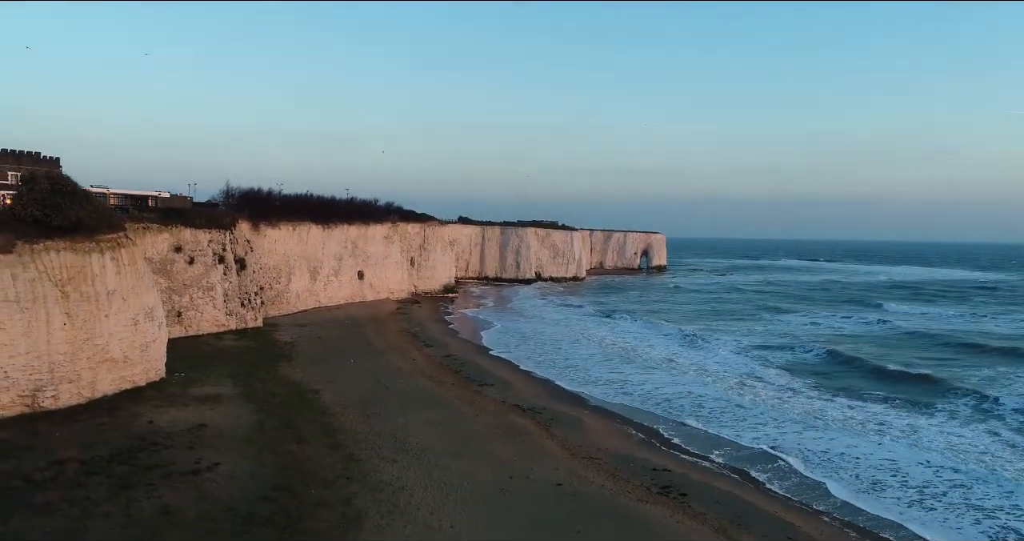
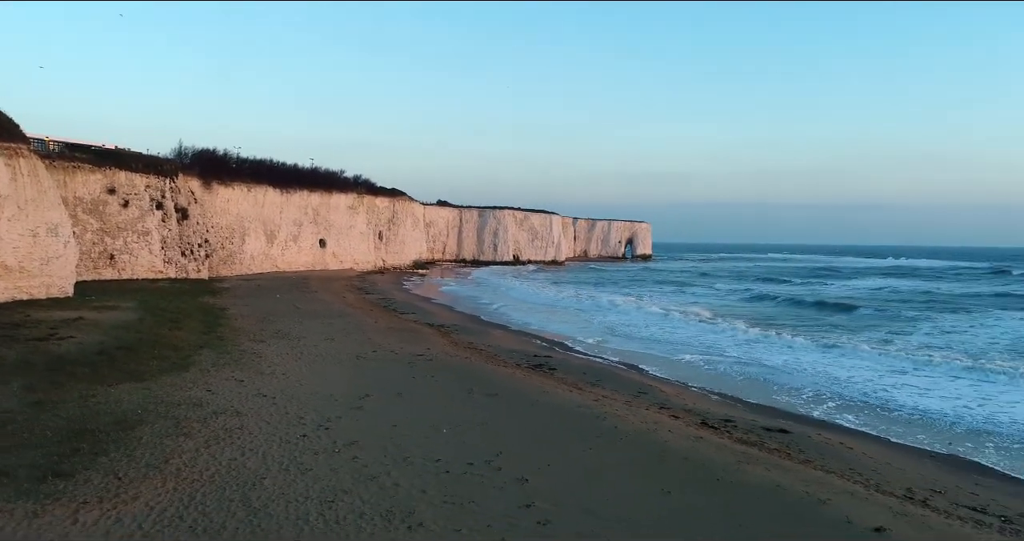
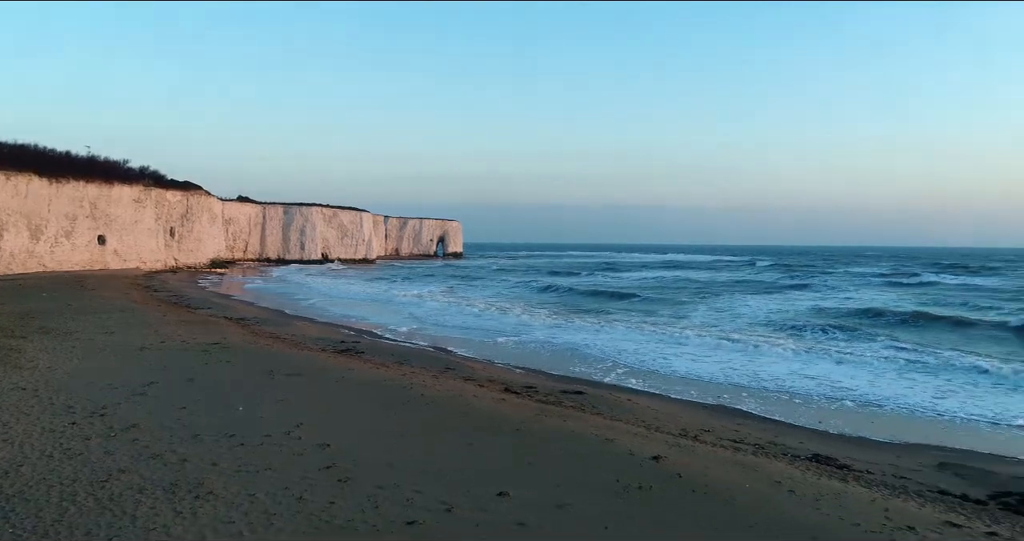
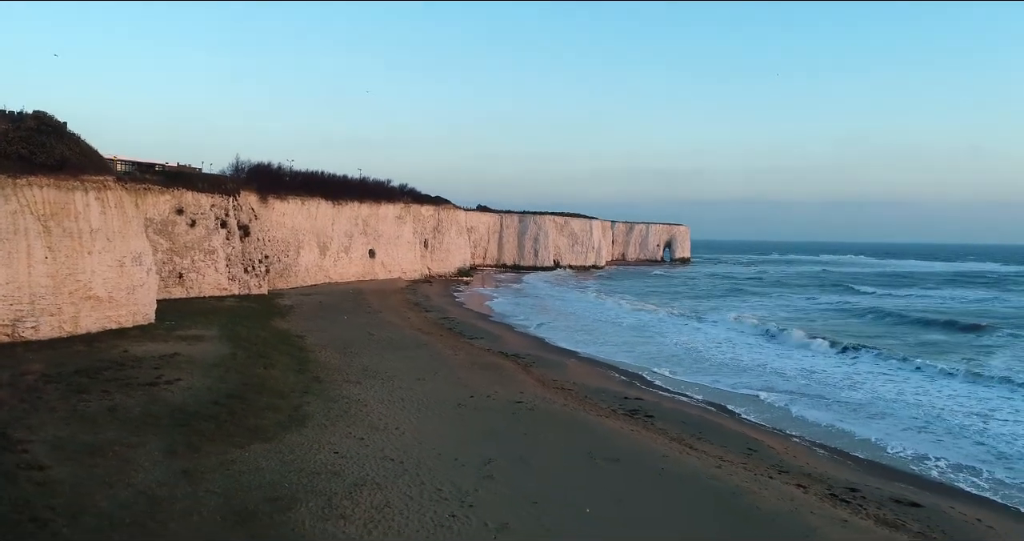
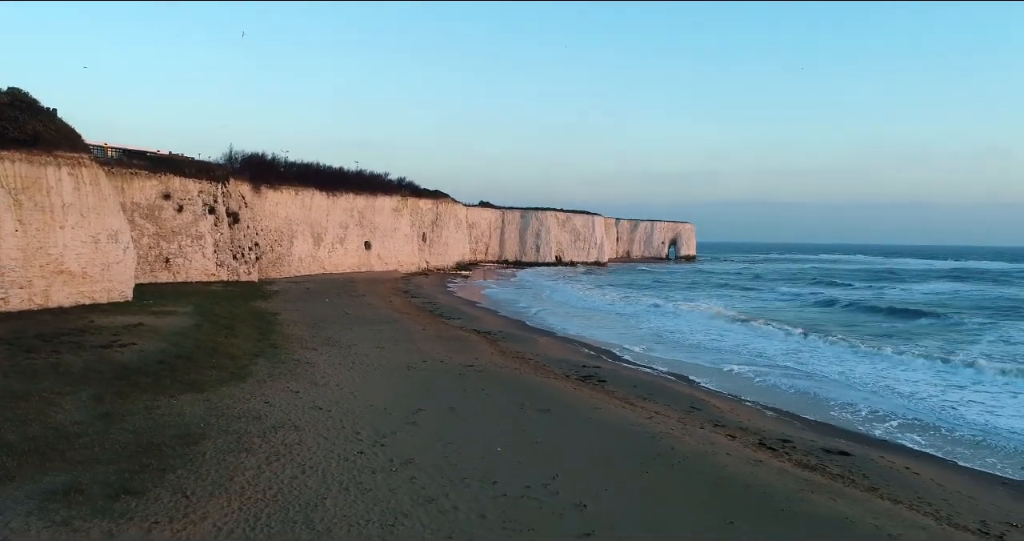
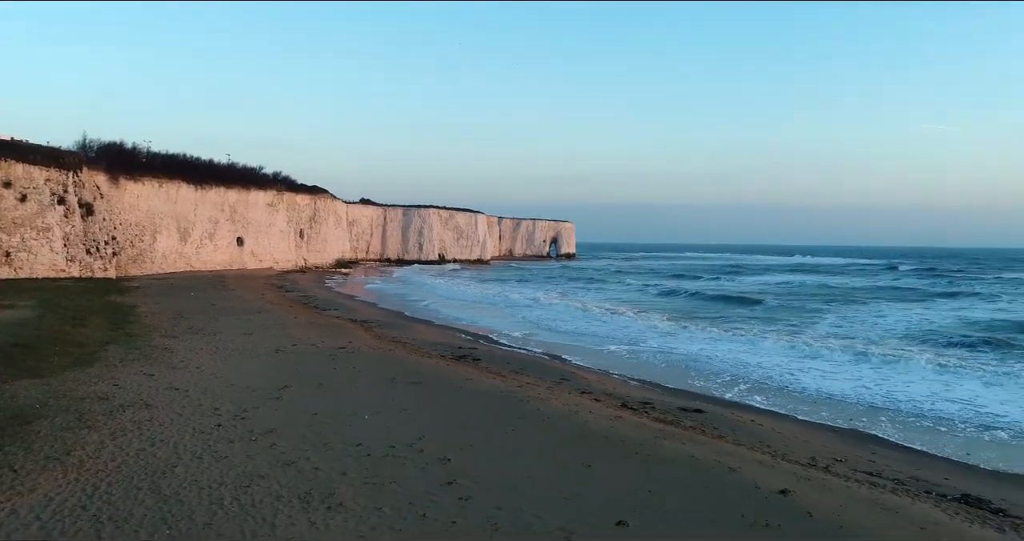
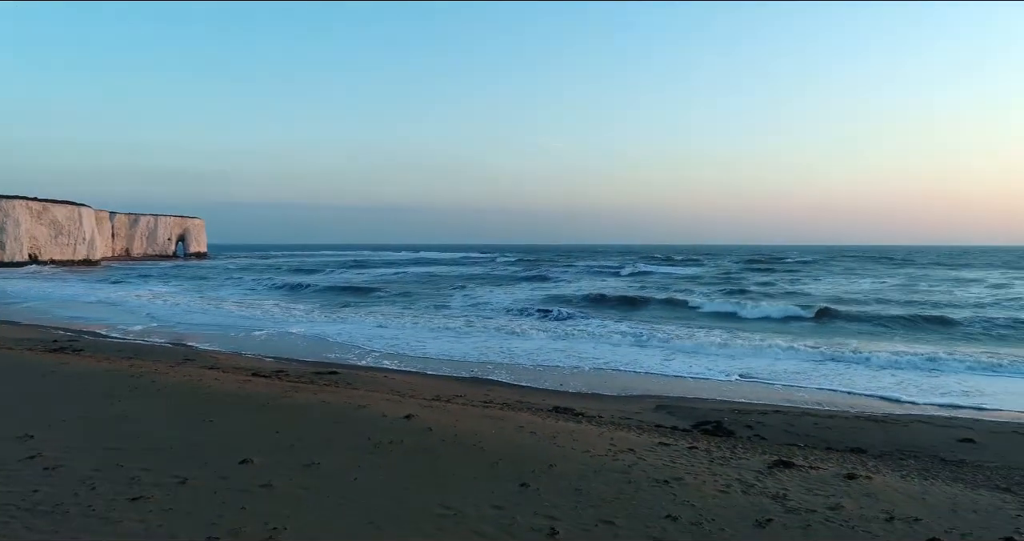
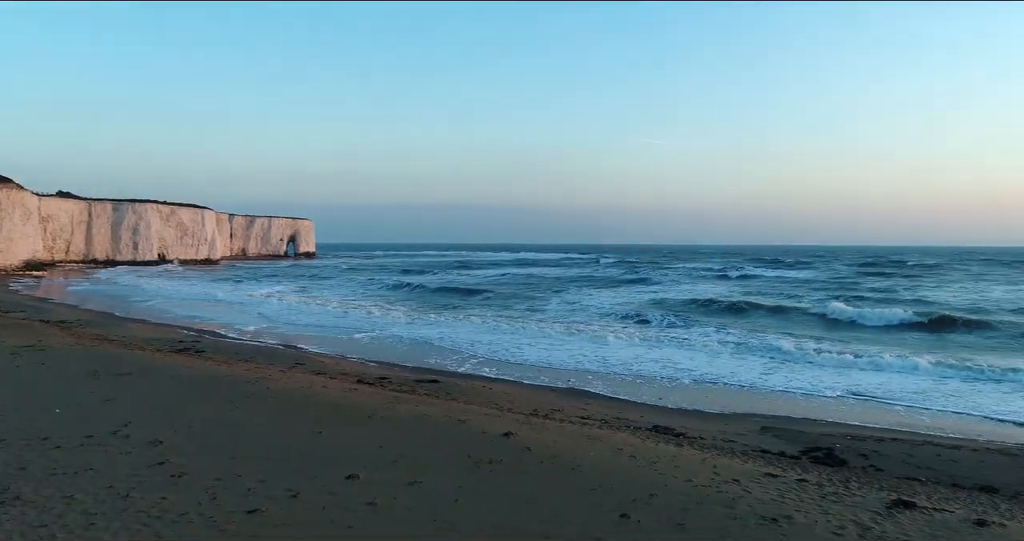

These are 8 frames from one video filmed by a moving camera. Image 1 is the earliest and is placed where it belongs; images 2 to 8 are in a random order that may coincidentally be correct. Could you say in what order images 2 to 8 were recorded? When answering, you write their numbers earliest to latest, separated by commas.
4, 5, 2, 6, 3, 8, 7
